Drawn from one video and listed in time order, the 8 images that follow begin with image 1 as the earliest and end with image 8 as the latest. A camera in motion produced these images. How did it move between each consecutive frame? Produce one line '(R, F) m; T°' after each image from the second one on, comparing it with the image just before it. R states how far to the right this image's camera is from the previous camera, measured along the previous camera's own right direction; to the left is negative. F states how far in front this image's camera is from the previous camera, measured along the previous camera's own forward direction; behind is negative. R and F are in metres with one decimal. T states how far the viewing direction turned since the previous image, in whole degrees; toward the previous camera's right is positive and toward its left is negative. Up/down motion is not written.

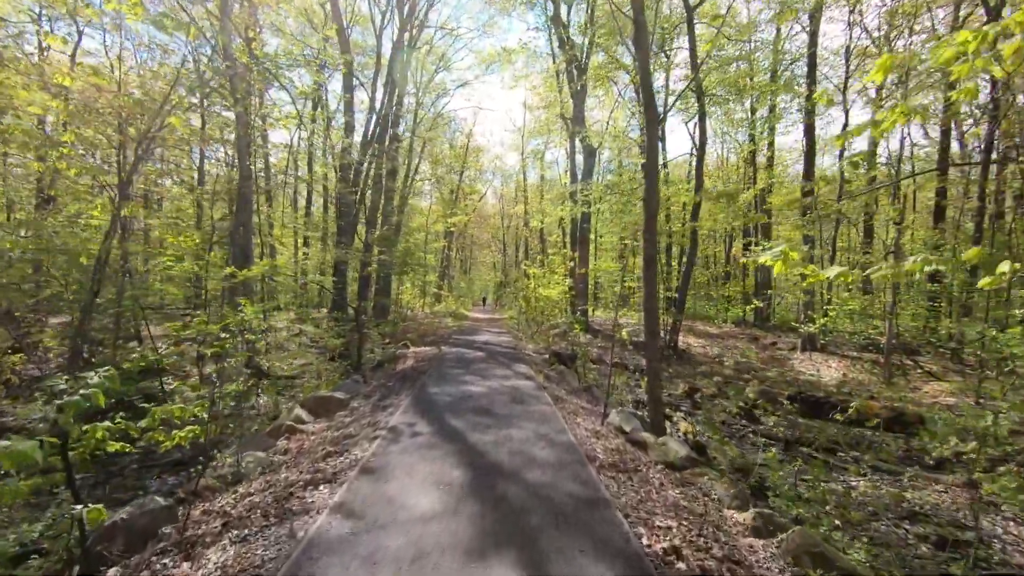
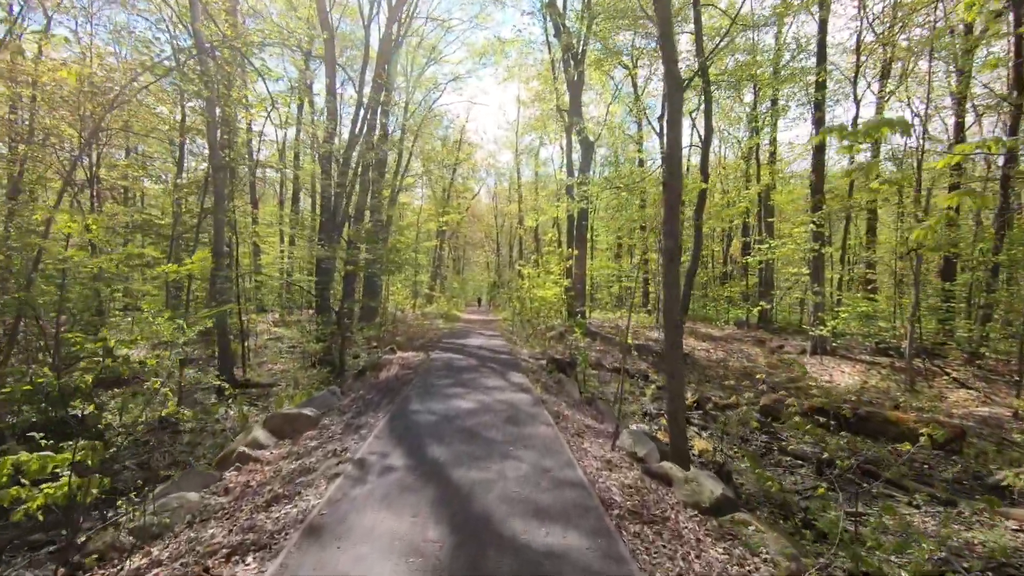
(0.0, +0.7) m; +1°
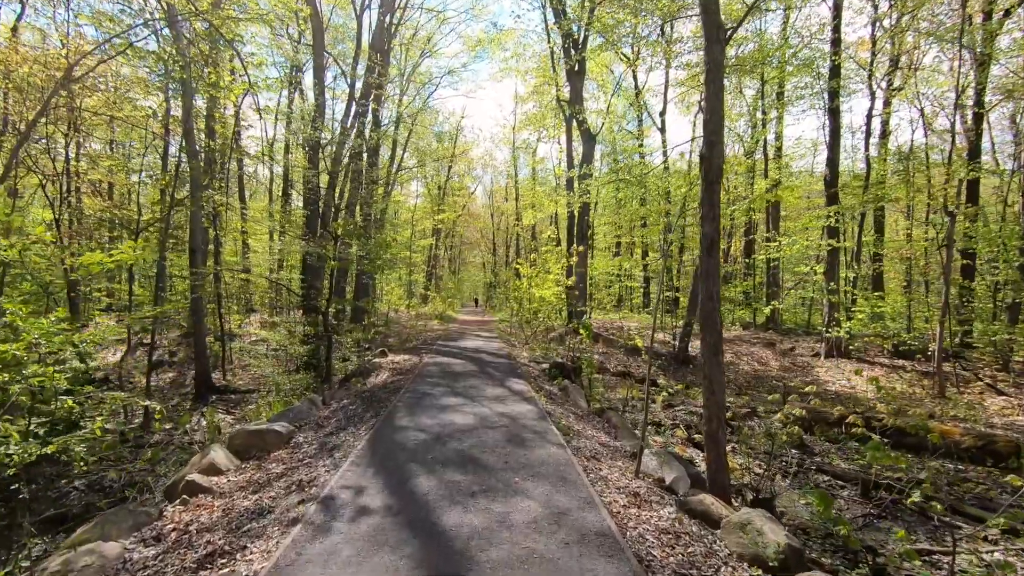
(-0.1, +0.6) m; 0°
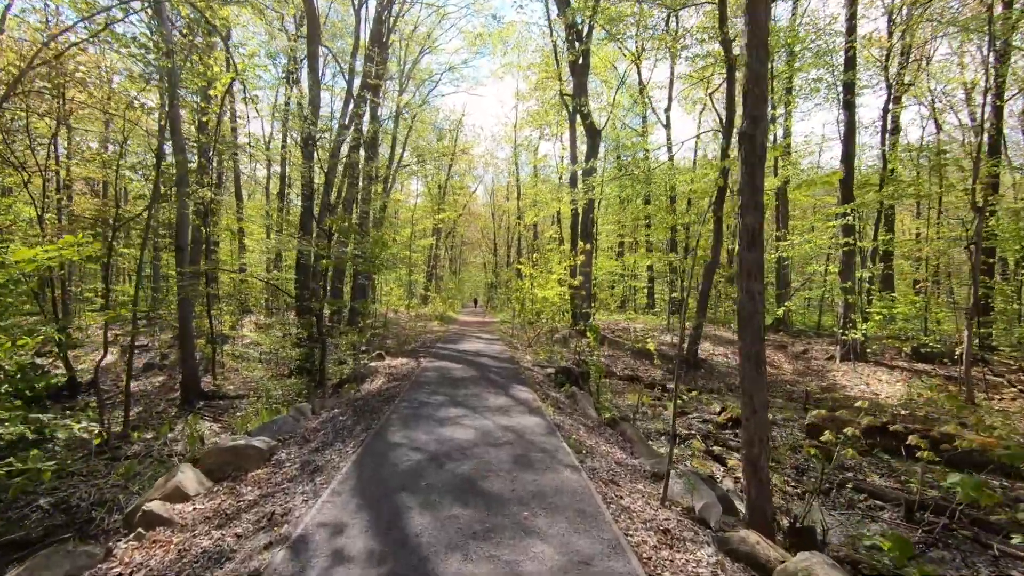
(0.0, +0.4) m; 0°
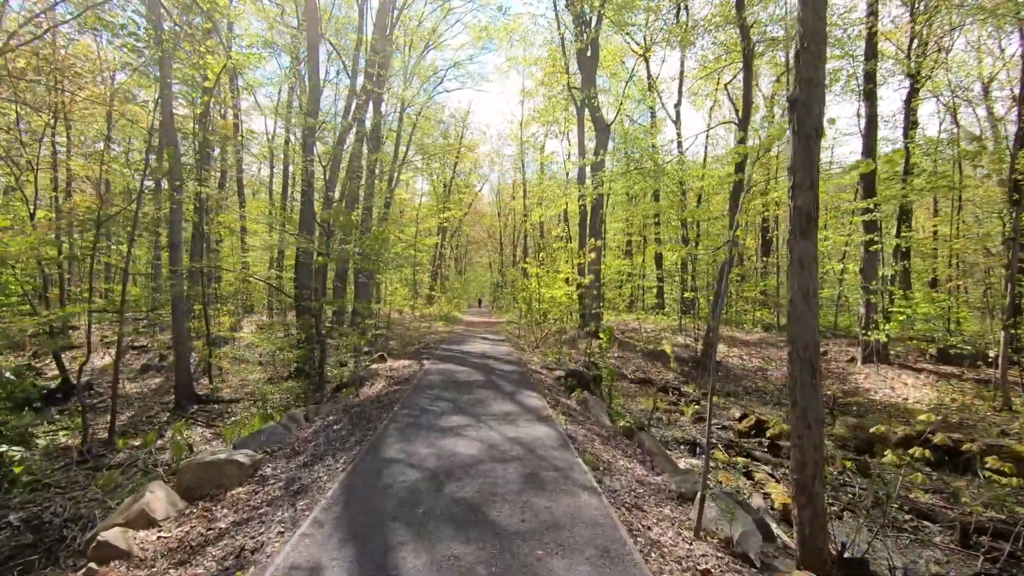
(0.0, +0.4) m; -1°
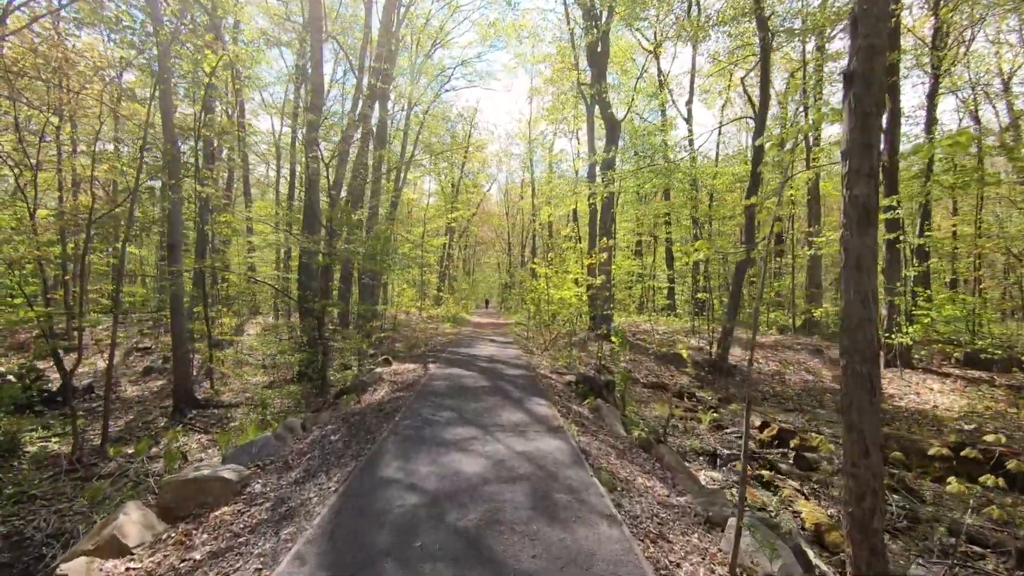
(0.0, +0.3) m; -1°
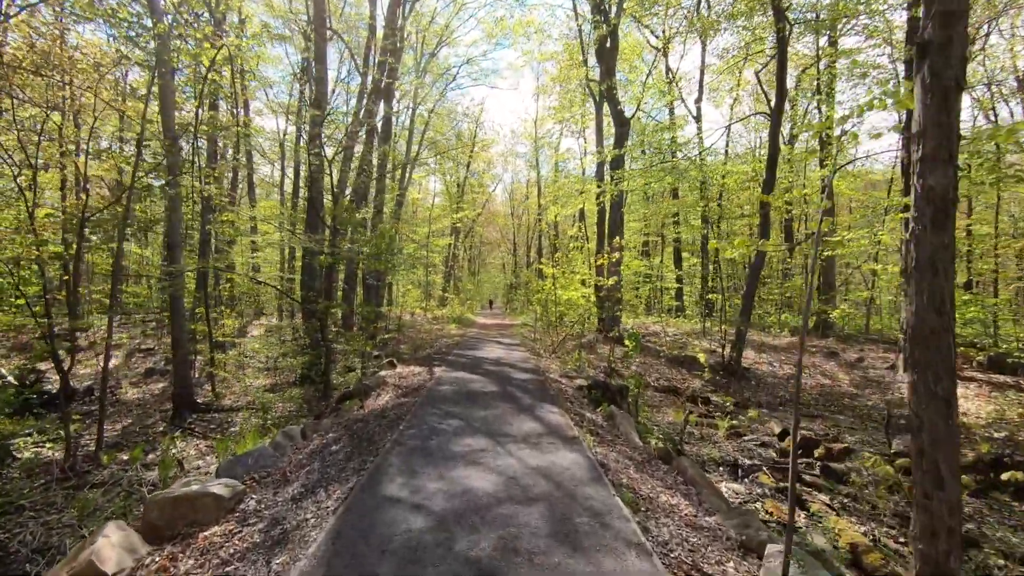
(0.0, +0.2) m; 0°
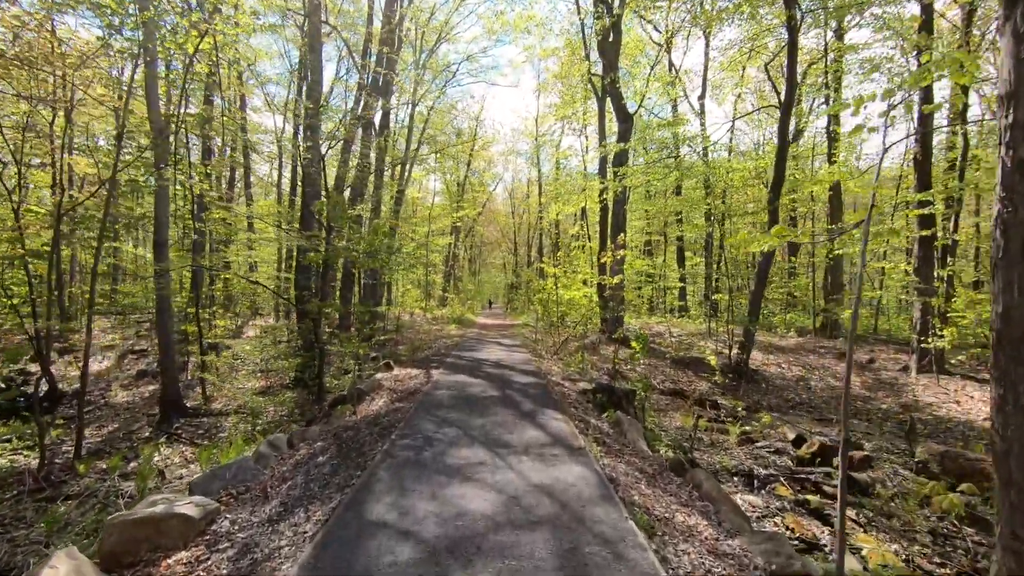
(0.0, +0.3) m; 0°
